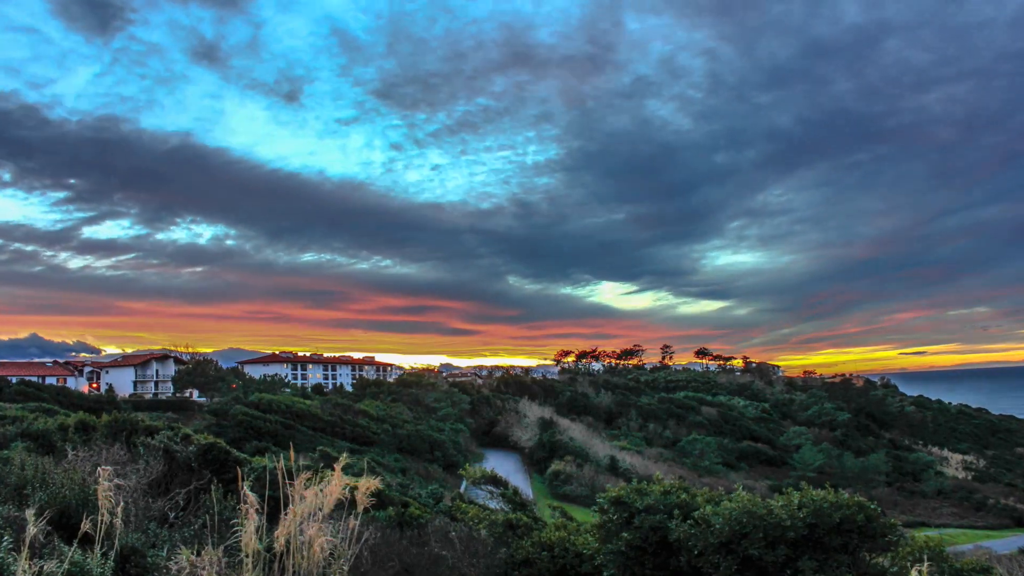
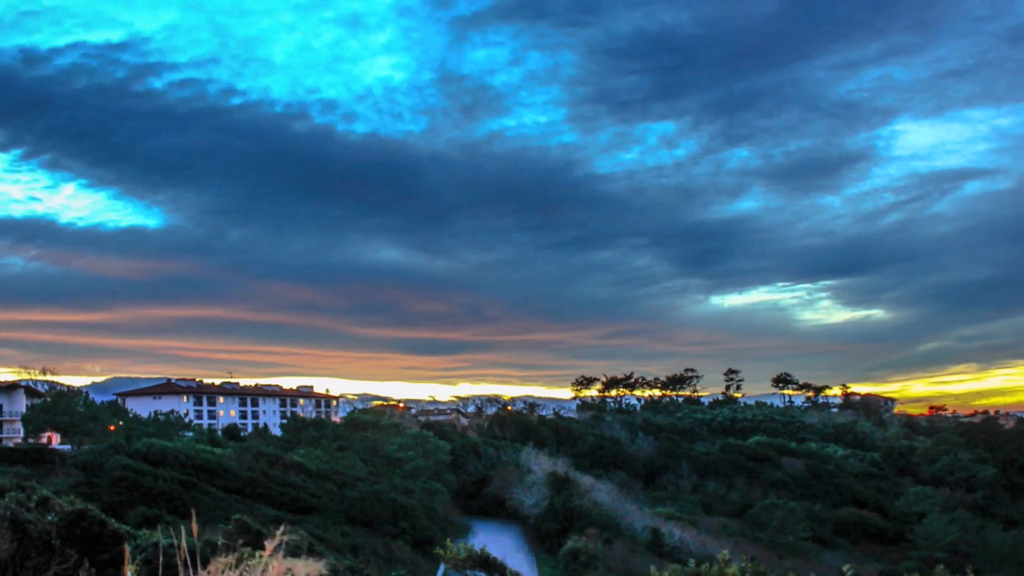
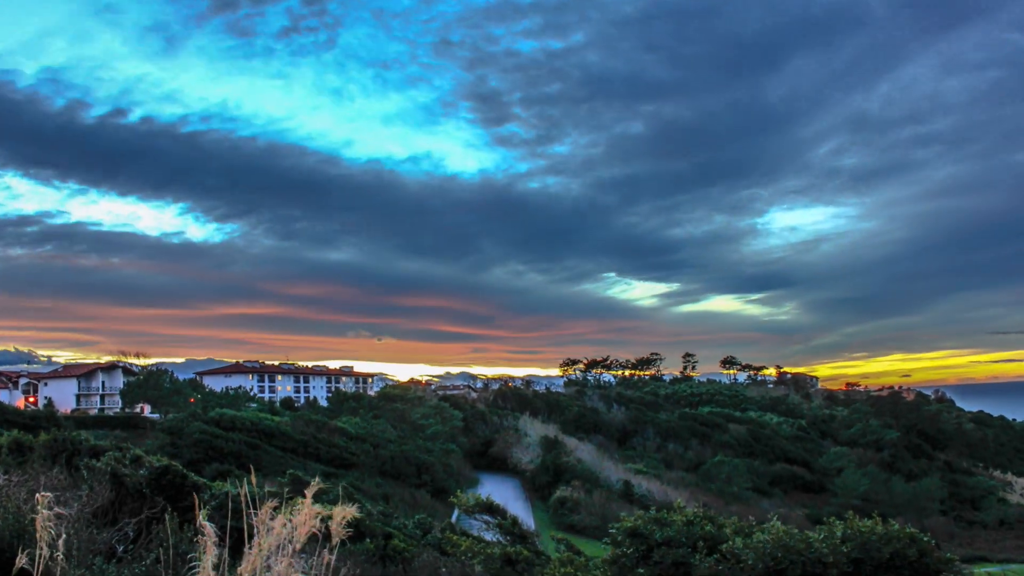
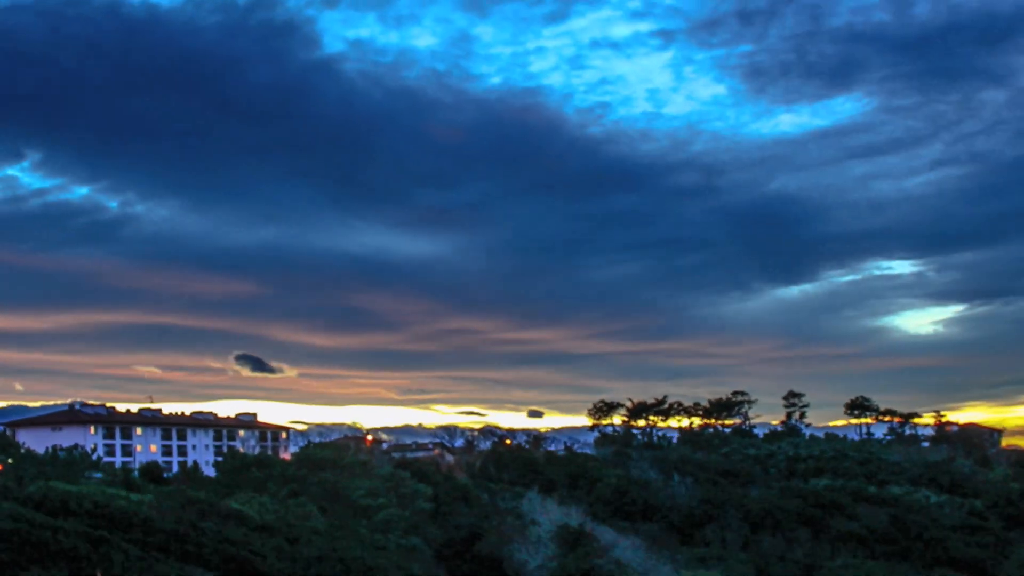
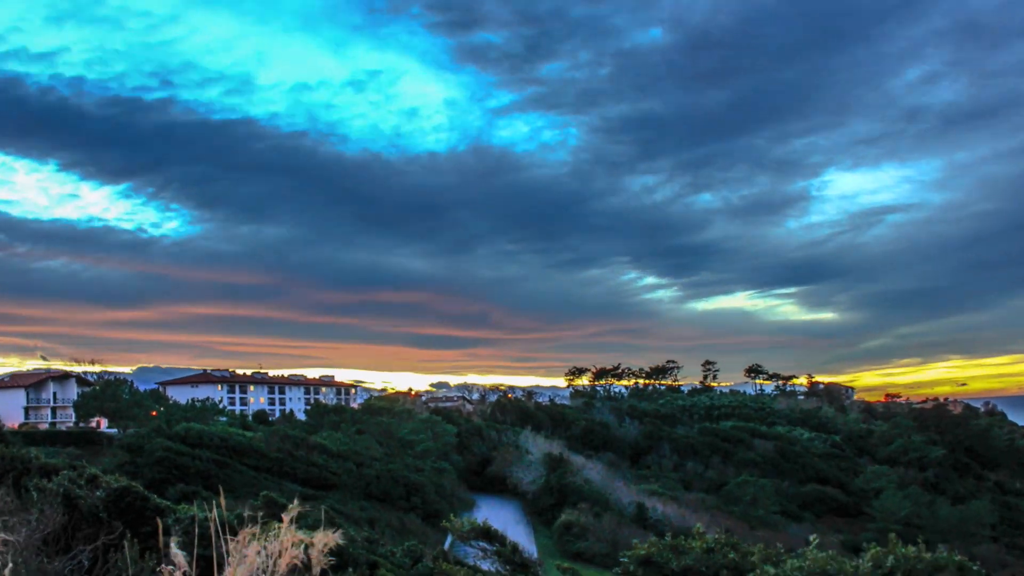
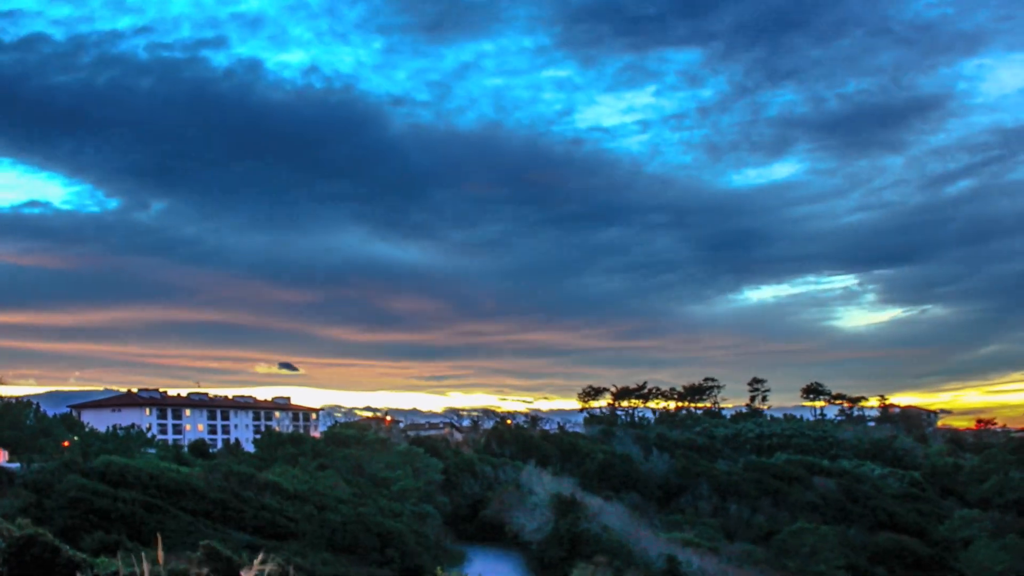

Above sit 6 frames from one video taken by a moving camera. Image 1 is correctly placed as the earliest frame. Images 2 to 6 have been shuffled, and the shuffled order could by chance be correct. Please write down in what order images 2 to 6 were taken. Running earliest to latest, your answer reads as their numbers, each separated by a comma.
3, 5, 2, 6, 4
